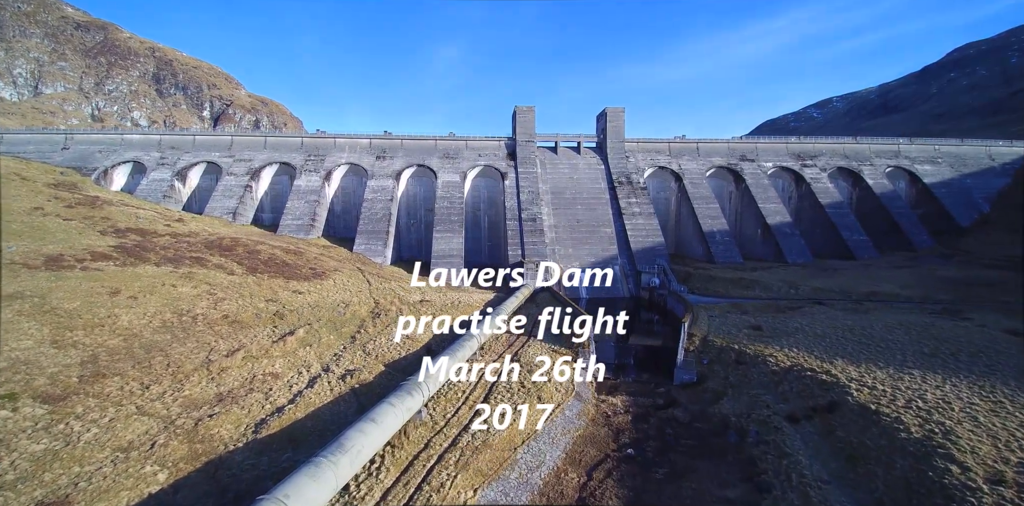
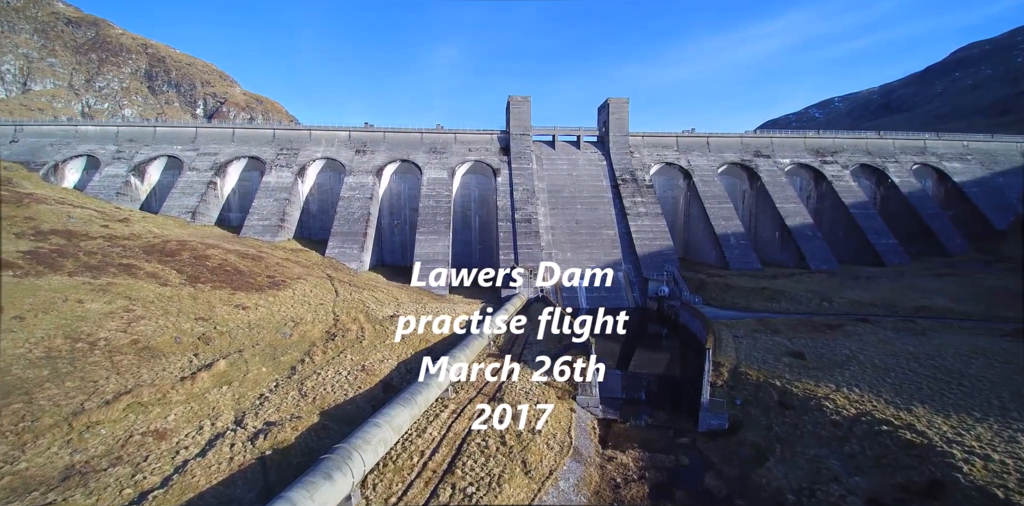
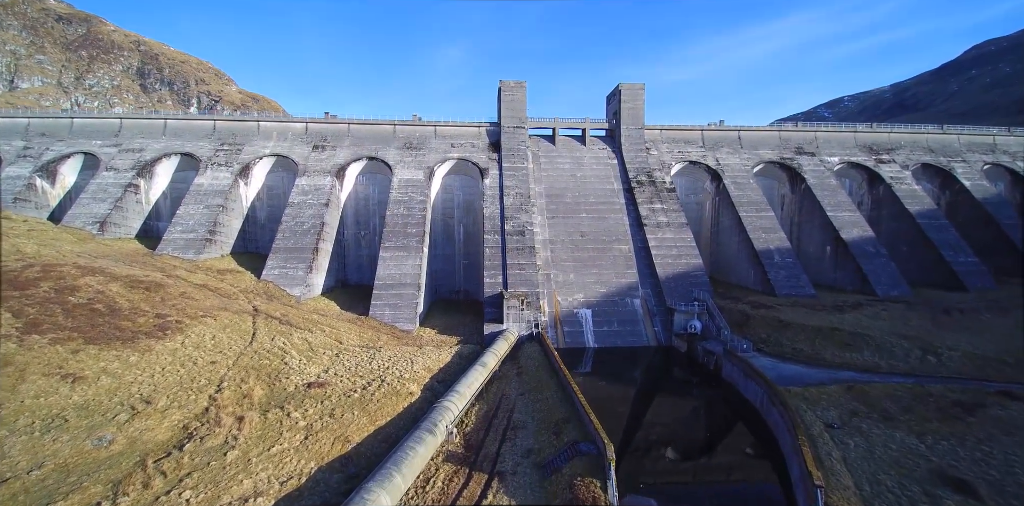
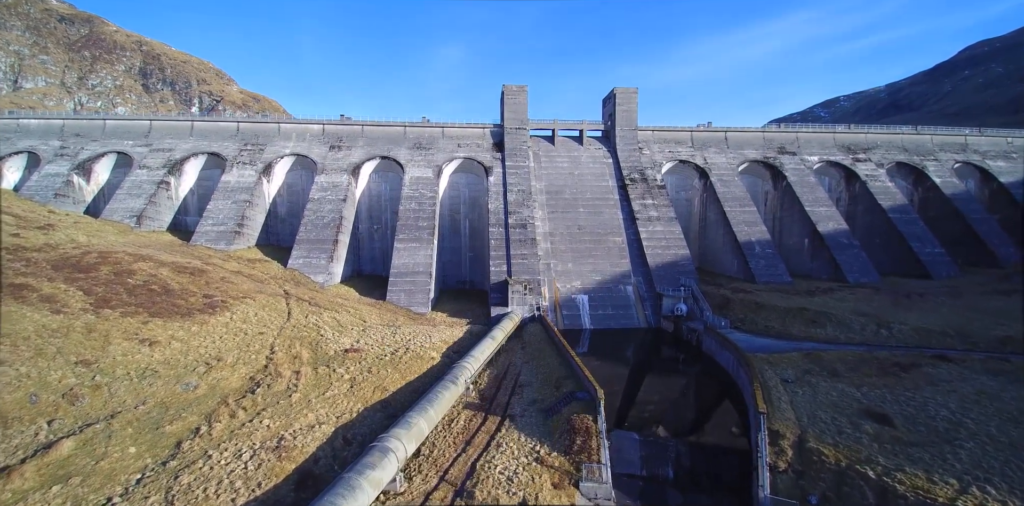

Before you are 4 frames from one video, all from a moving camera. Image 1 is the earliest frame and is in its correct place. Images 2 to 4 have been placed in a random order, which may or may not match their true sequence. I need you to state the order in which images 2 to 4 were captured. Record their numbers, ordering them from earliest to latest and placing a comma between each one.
2, 4, 3
